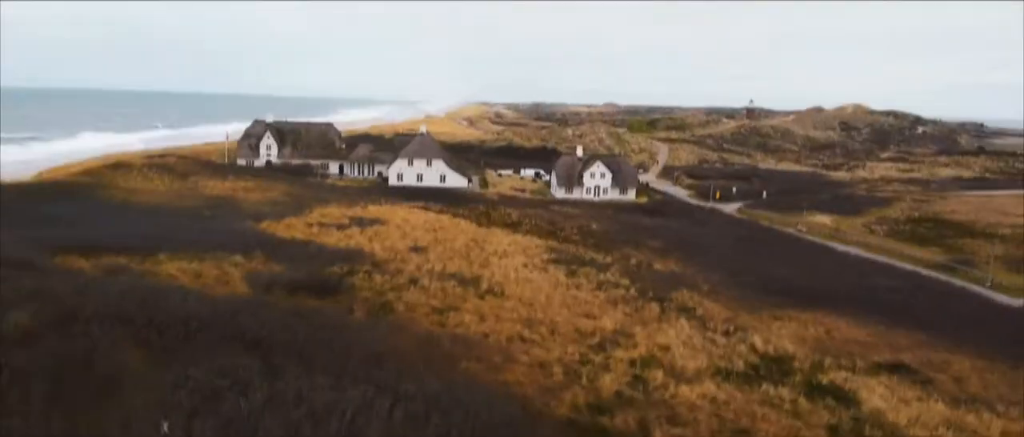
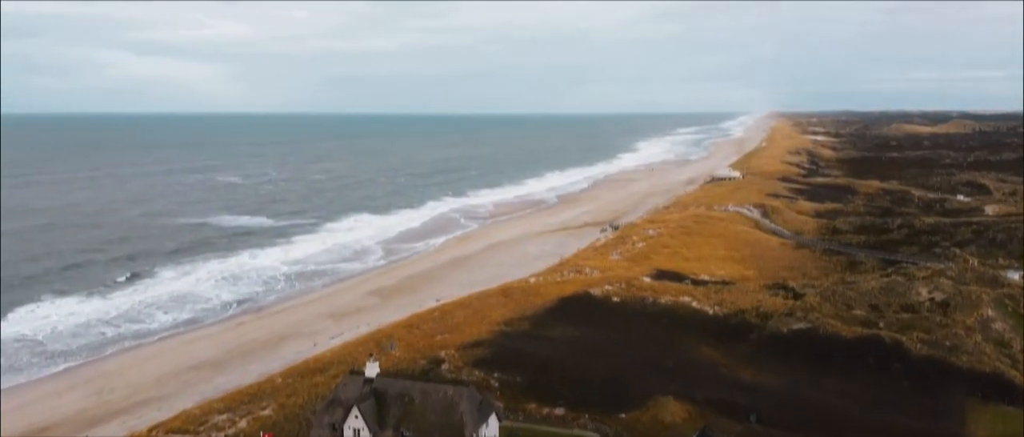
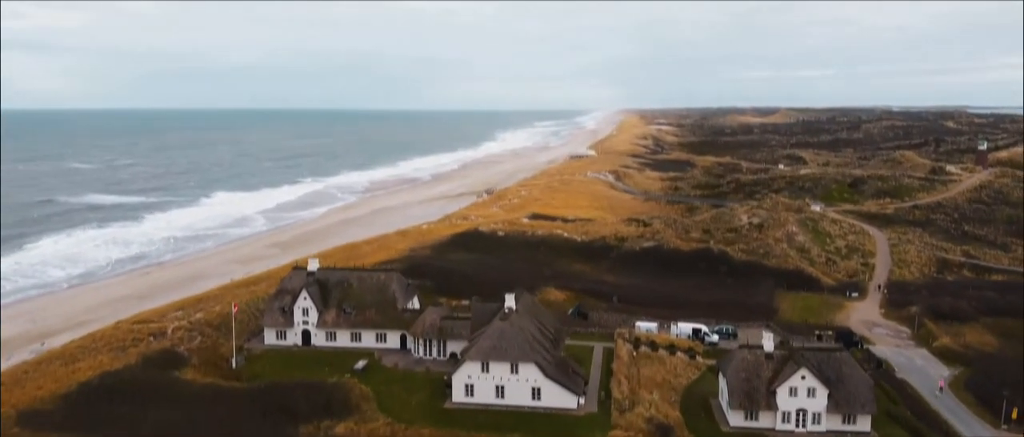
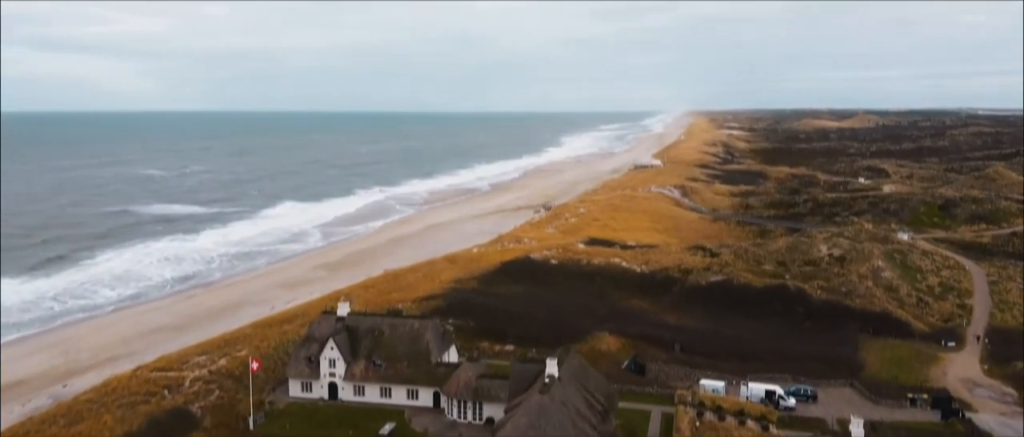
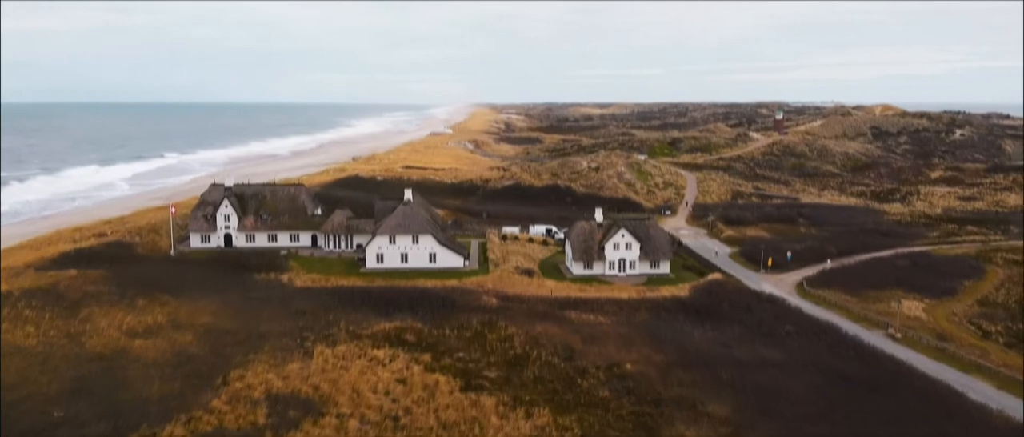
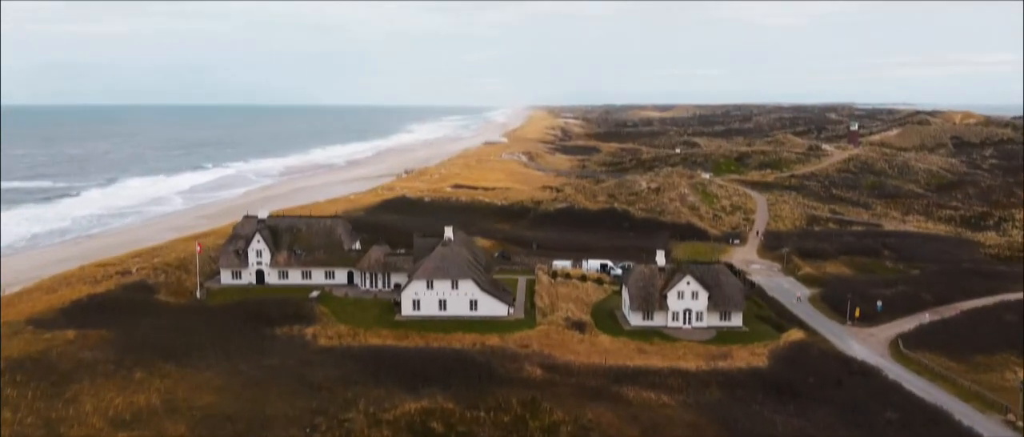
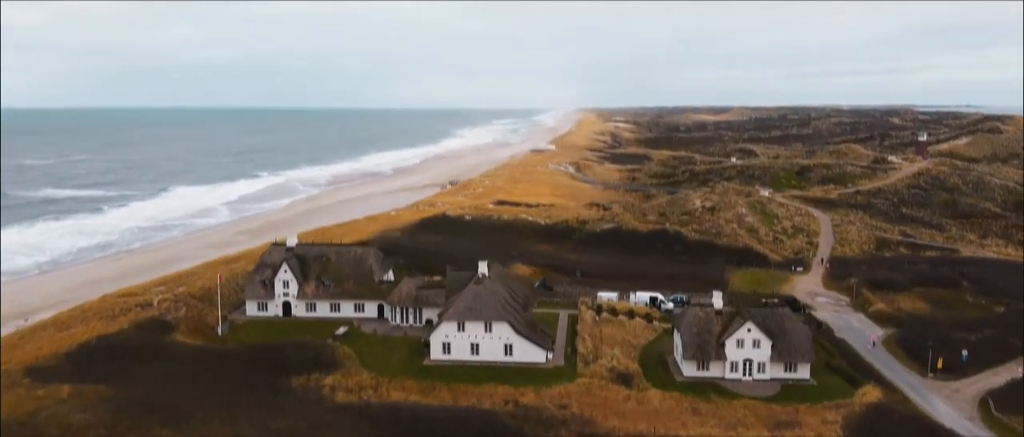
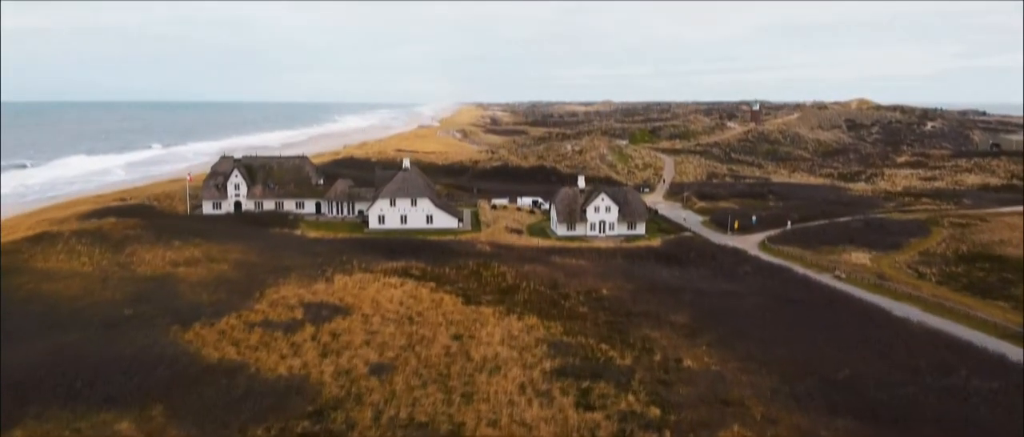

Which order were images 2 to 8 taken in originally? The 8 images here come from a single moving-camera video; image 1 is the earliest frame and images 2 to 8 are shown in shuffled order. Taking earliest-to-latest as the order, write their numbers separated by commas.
8, 5, 6, 7, 3, 4, 2
